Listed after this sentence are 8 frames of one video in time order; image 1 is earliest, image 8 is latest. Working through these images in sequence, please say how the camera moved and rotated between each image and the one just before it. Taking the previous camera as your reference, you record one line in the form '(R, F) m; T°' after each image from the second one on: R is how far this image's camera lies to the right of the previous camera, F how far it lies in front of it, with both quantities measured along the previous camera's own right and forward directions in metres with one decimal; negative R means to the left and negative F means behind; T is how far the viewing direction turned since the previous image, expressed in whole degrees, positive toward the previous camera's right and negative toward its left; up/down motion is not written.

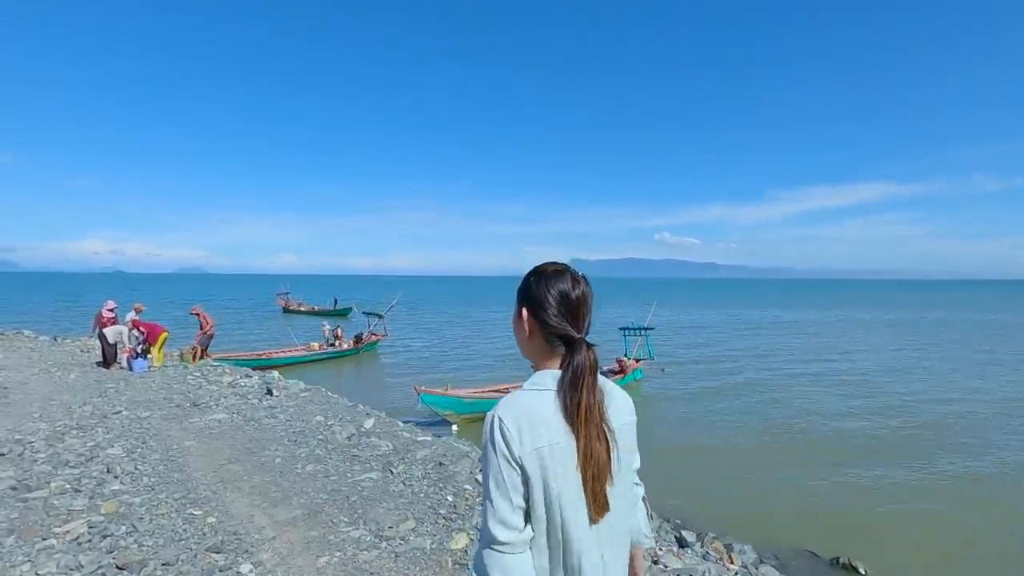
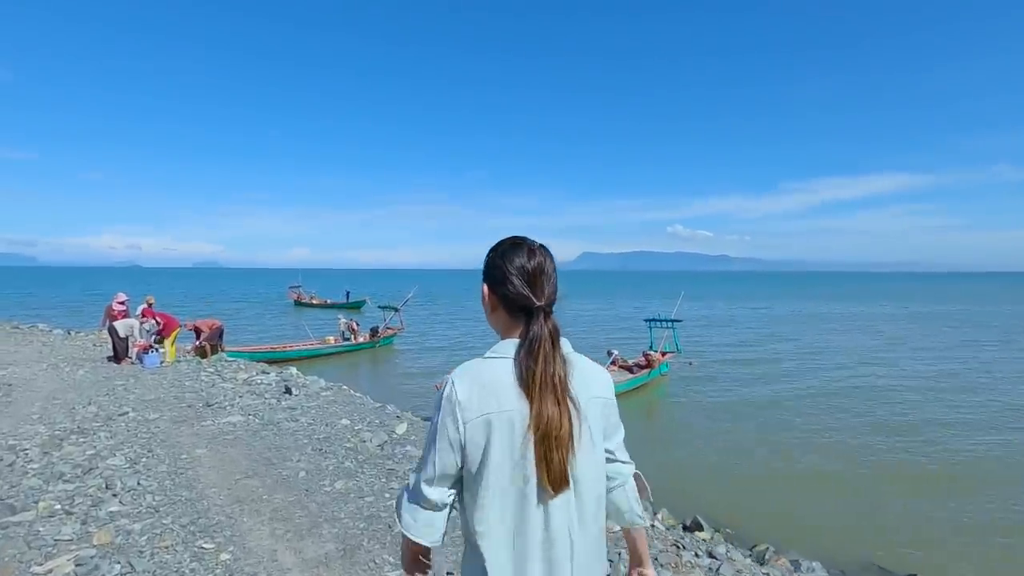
(-0.6, +1.1) m; -1°
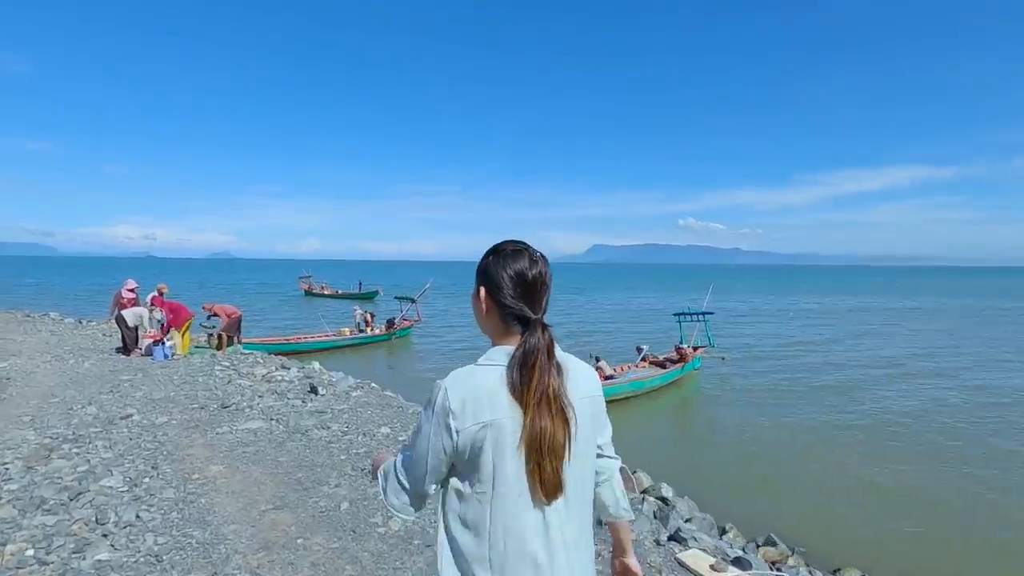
(-0.8, +1.4) m; -1°
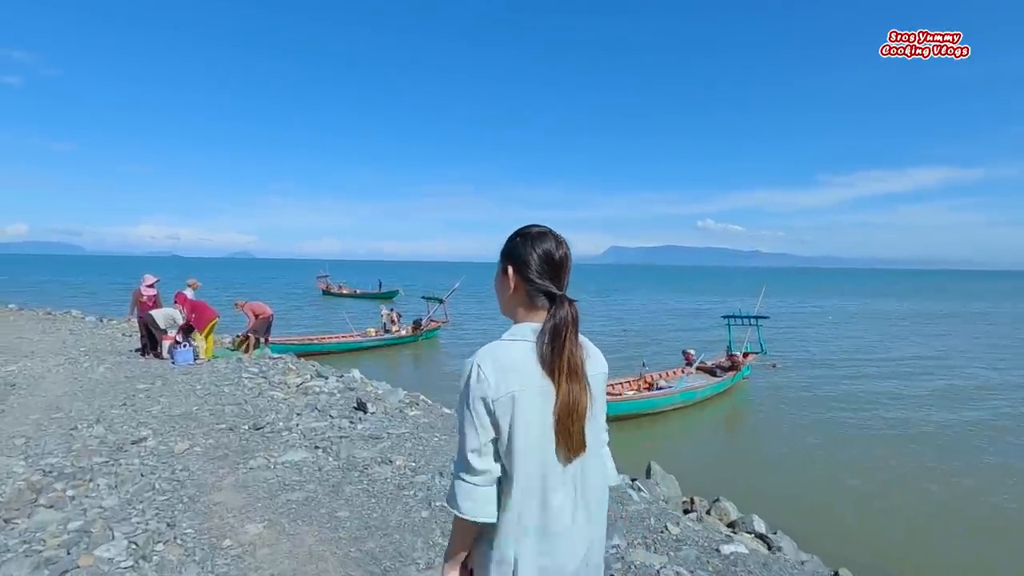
(-1.0, +1.6) m; -2°
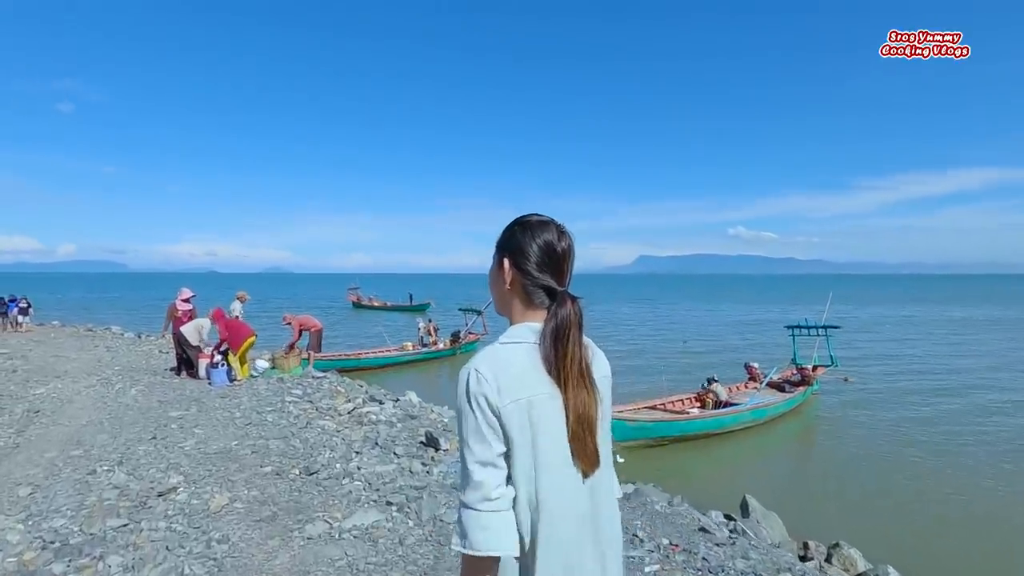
(-0.9, +1.5) m; -3°
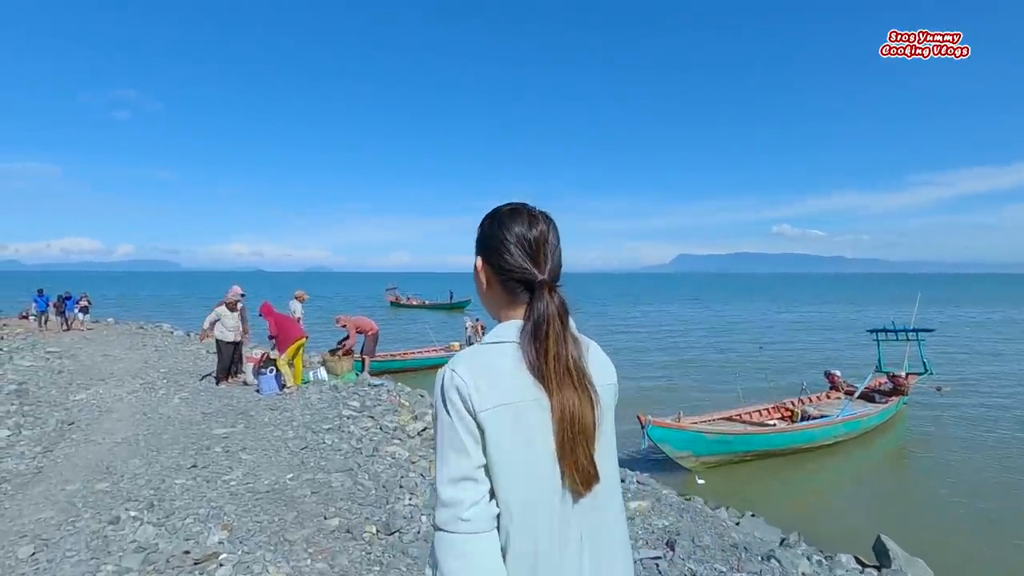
(-0.9, +1.5) m; -4°
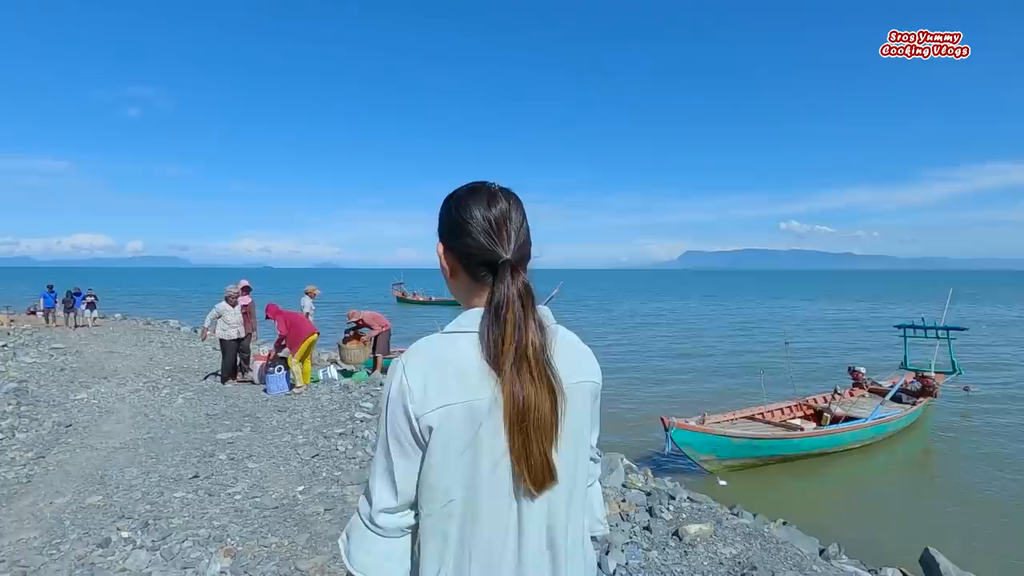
(-0.3, +0.6) m; -1°
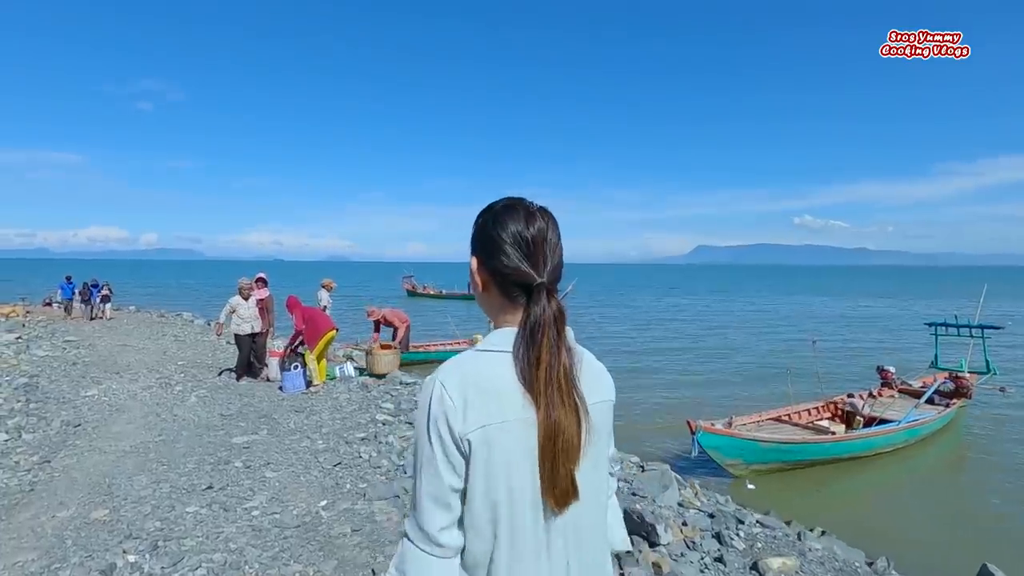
(-0.3, +0.5) m; -1°
